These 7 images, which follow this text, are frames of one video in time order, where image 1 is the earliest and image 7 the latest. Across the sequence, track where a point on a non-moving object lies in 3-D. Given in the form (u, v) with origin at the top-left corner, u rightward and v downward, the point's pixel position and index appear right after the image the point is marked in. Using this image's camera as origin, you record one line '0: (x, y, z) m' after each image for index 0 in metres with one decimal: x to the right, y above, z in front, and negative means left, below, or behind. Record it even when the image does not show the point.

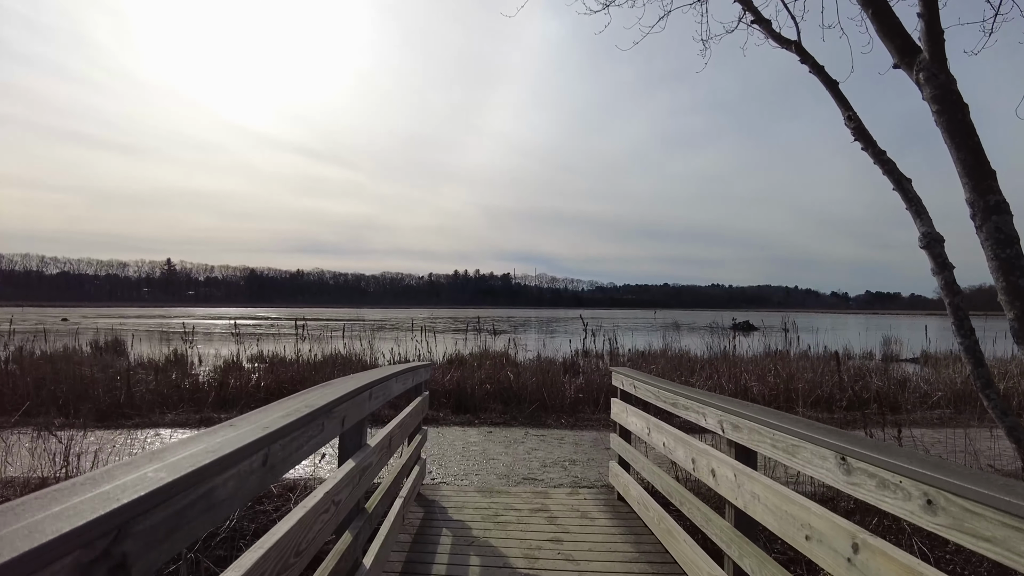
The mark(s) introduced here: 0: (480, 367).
0: (-0.5, -1.3, +10.7) m
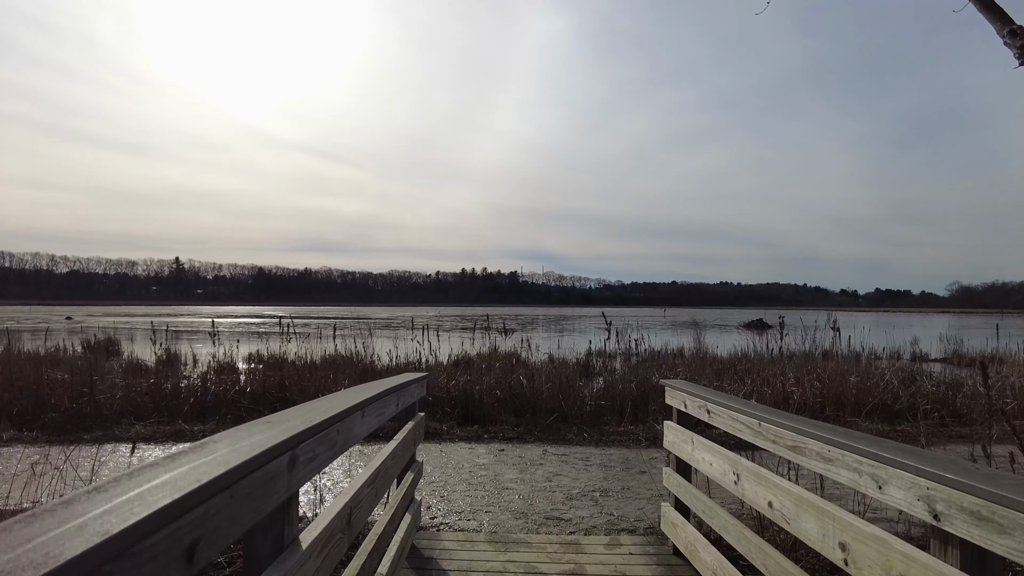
0: (-0.3, -1.2, +9.7) m
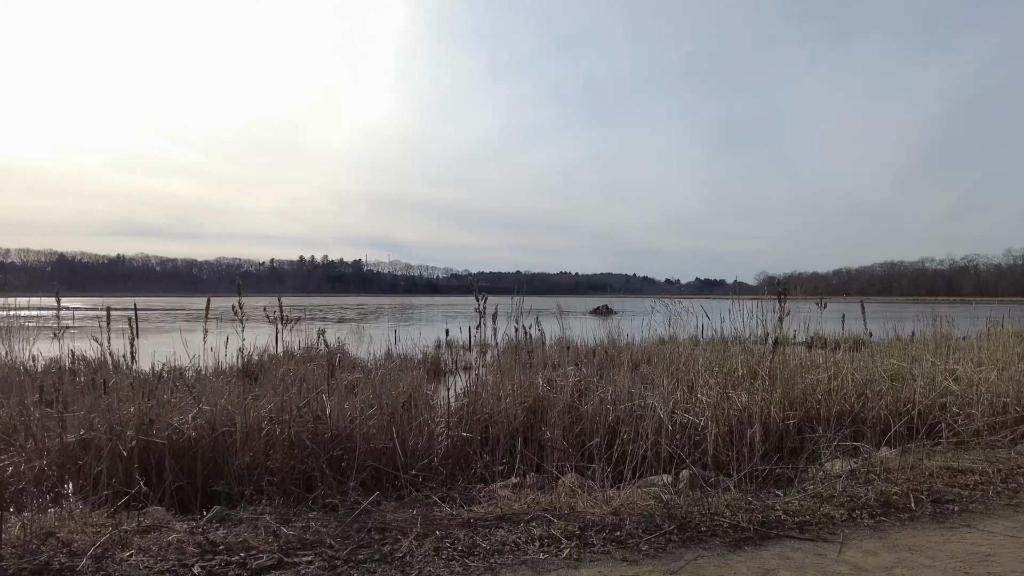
0: (-2.1, -0.9, +6.0) m
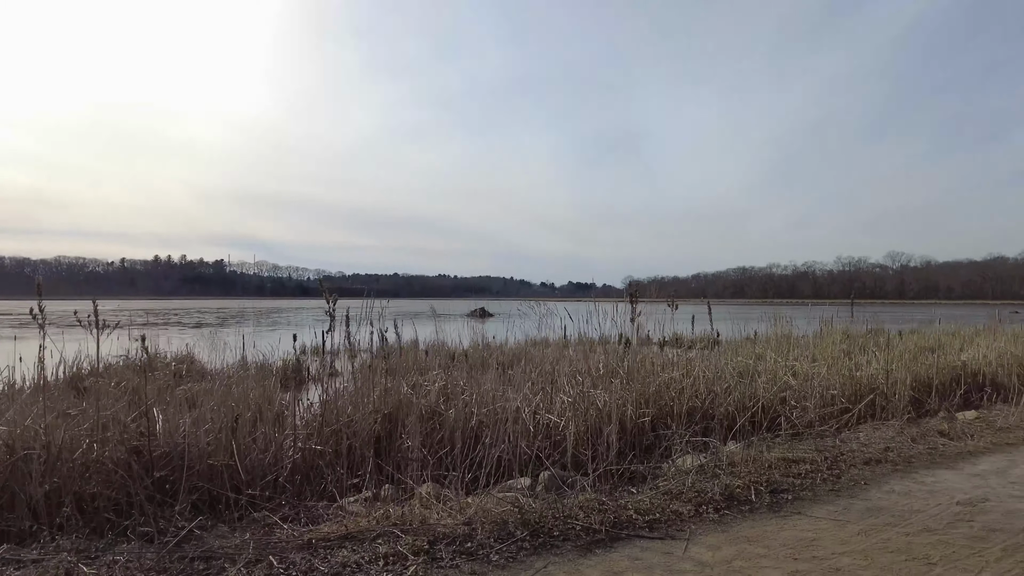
0: (-3.3, -0.9, +5.4) m
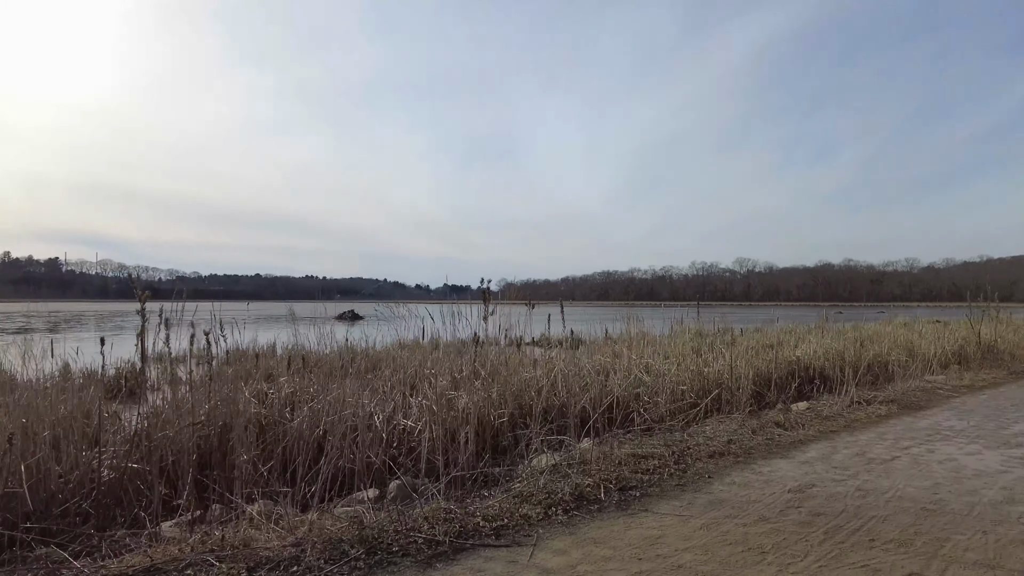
0: (-4.4, -0.8, +4.5) m
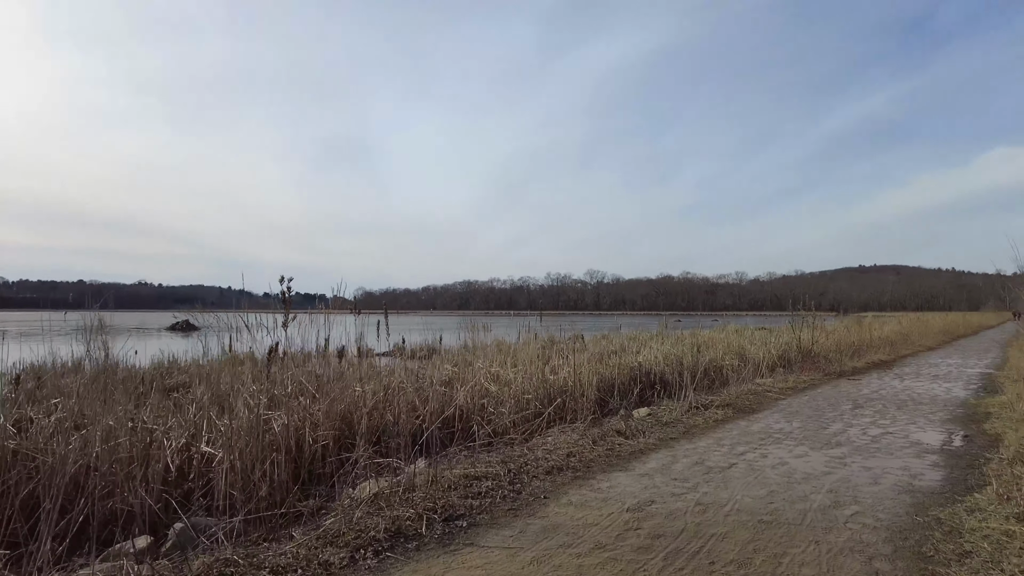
0: (-5.3, -0.8, +3.0) m
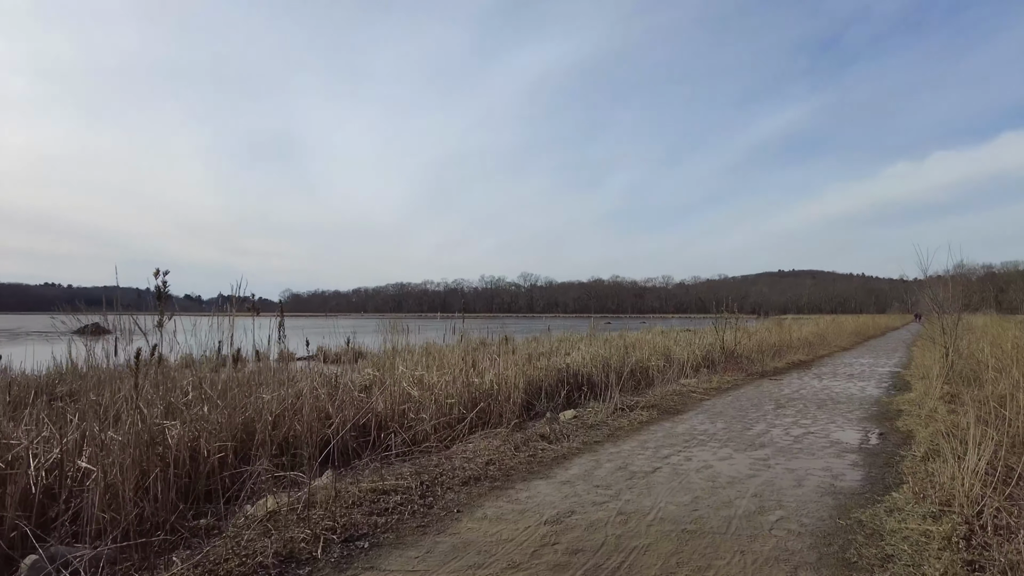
0: (-5.7, -0.8, +2.1) m
